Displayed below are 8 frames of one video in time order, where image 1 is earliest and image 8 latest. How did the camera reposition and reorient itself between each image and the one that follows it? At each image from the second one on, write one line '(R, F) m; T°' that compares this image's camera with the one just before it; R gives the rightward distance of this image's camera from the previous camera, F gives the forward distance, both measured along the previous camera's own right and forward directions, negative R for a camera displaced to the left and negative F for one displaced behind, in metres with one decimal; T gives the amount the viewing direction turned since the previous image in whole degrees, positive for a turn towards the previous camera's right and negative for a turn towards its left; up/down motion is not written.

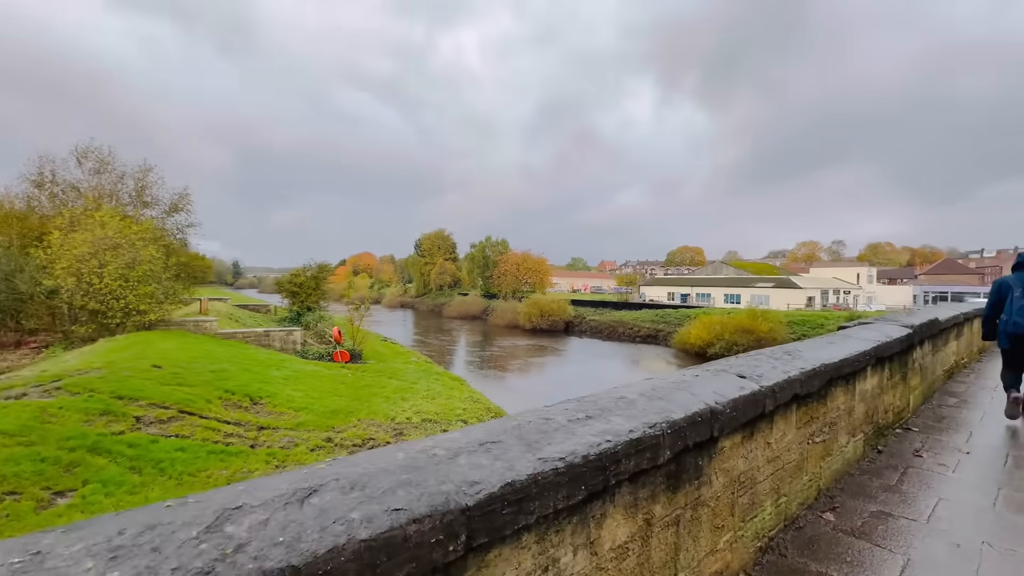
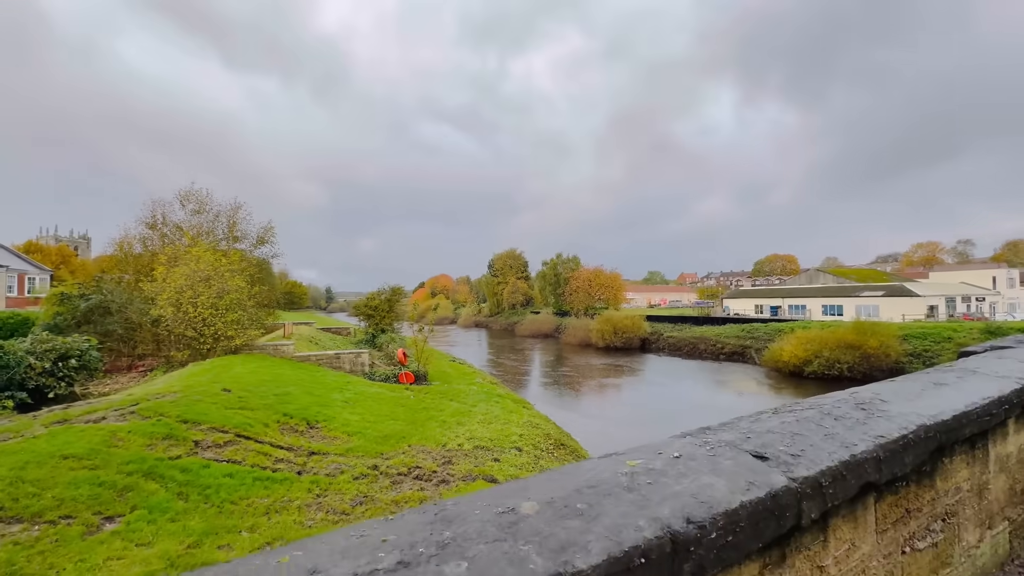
(+0.5, +0.6) m; -9°
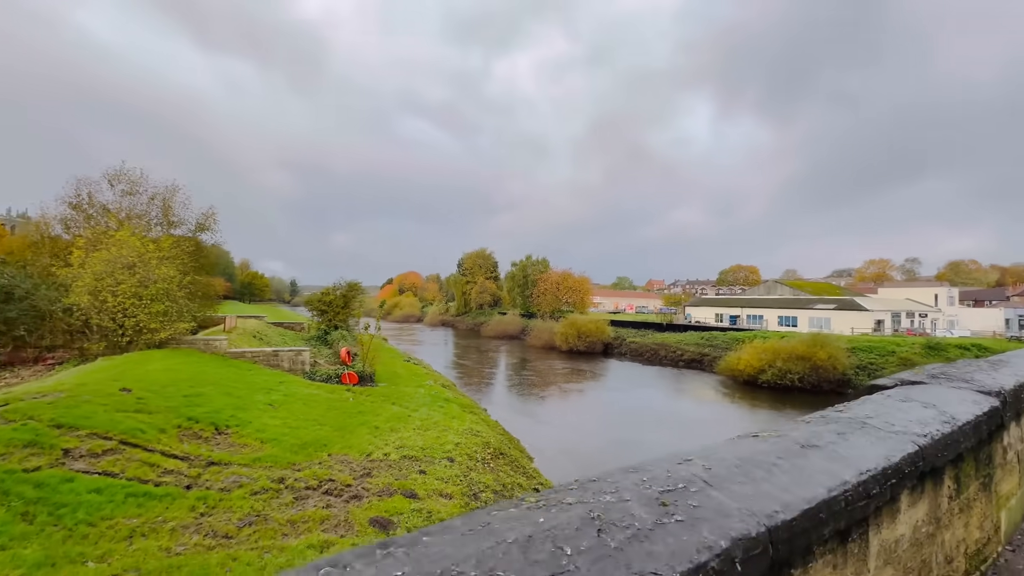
(+0.7, +0.5) m; +4°
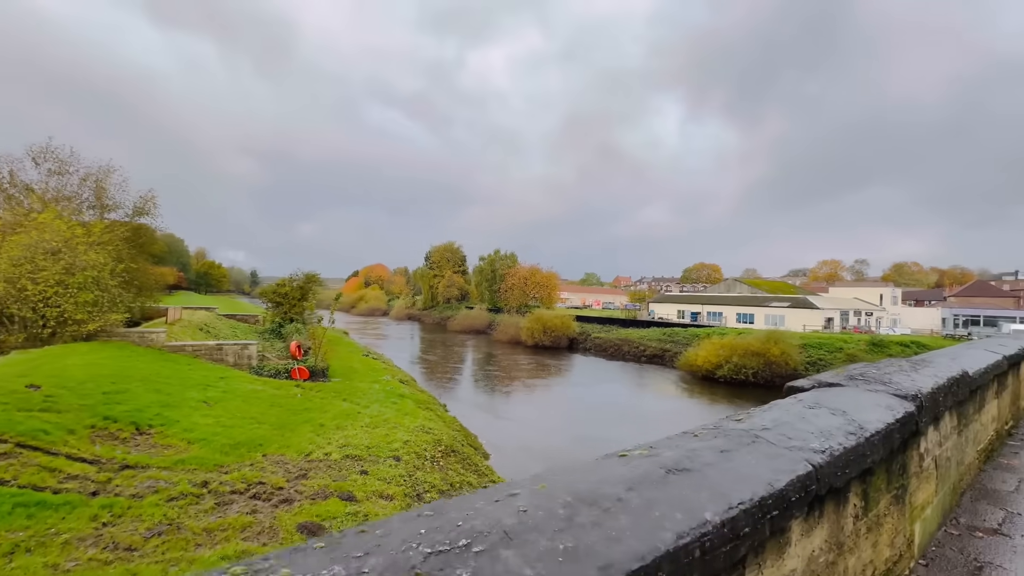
(+0.4, +0.3) m; +4°
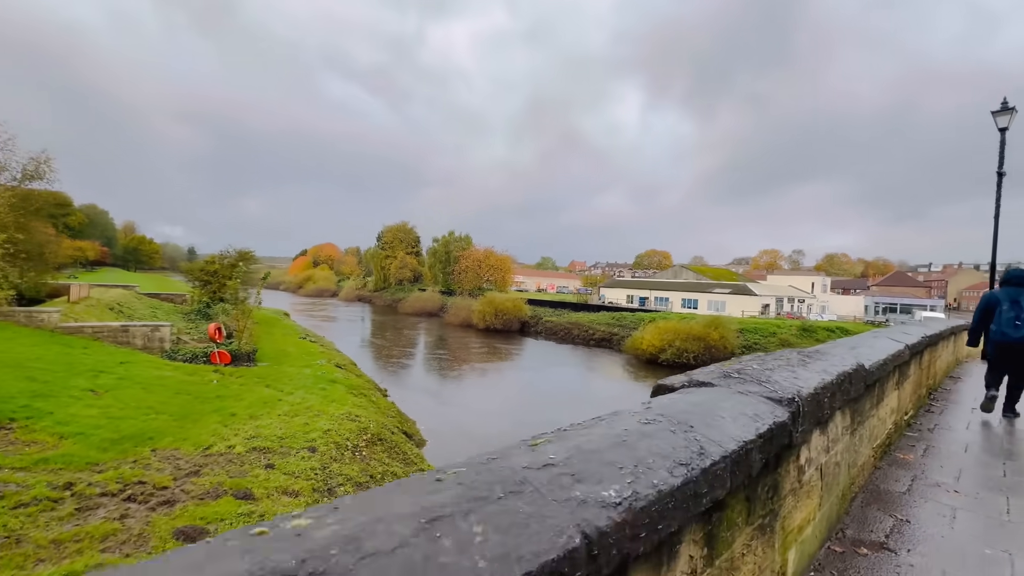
(+0.6, +0.5) m; +5°
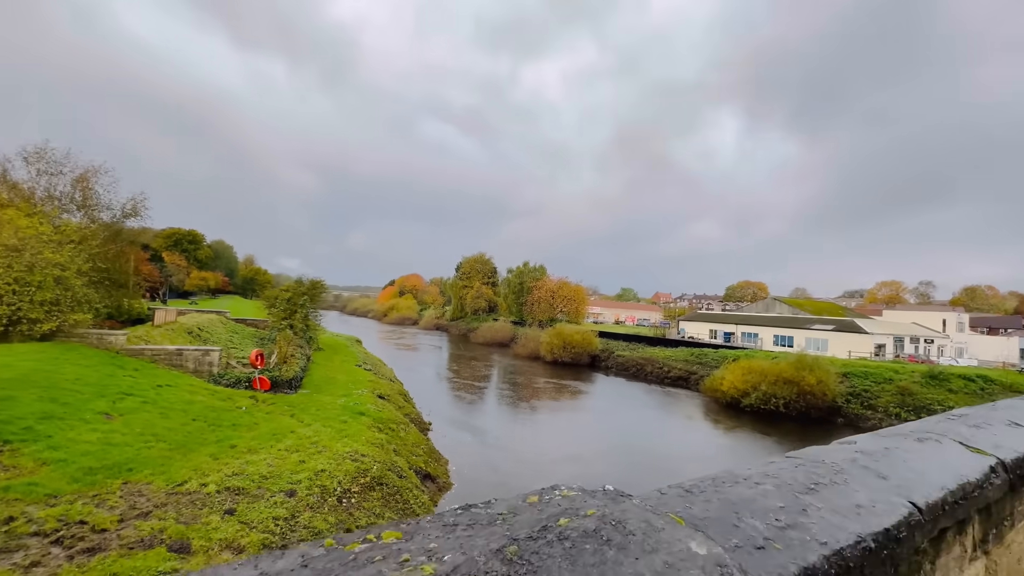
(+1.4, +1.3) m; -10°
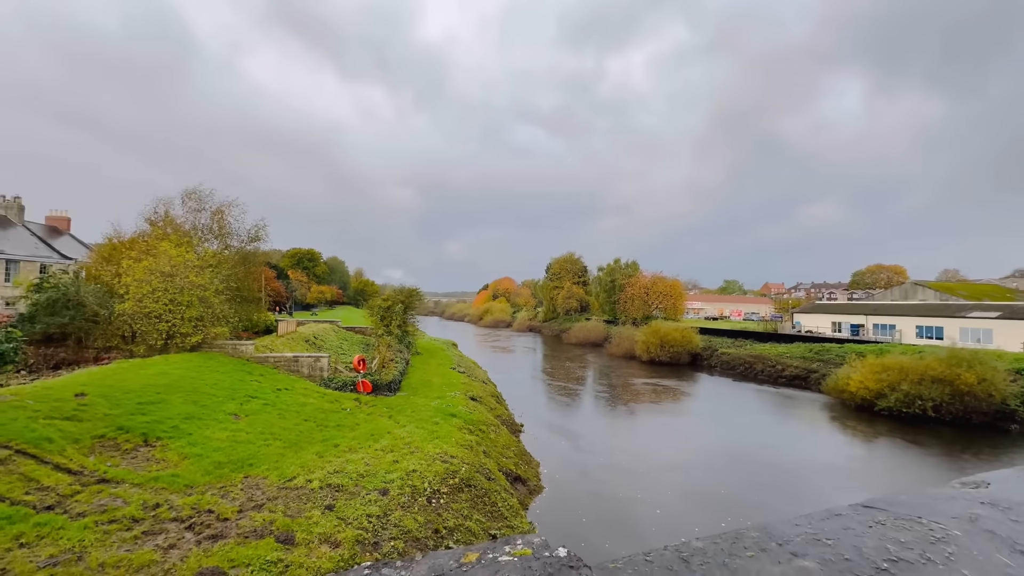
(+0.3, +0.3) m; -12°
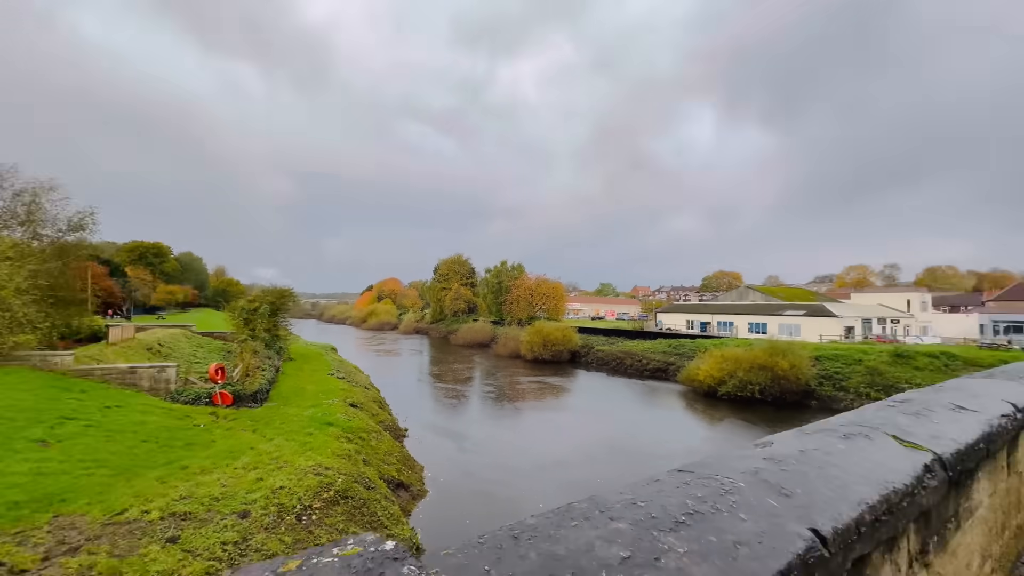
(+0.1, 0.0) m; +14°
